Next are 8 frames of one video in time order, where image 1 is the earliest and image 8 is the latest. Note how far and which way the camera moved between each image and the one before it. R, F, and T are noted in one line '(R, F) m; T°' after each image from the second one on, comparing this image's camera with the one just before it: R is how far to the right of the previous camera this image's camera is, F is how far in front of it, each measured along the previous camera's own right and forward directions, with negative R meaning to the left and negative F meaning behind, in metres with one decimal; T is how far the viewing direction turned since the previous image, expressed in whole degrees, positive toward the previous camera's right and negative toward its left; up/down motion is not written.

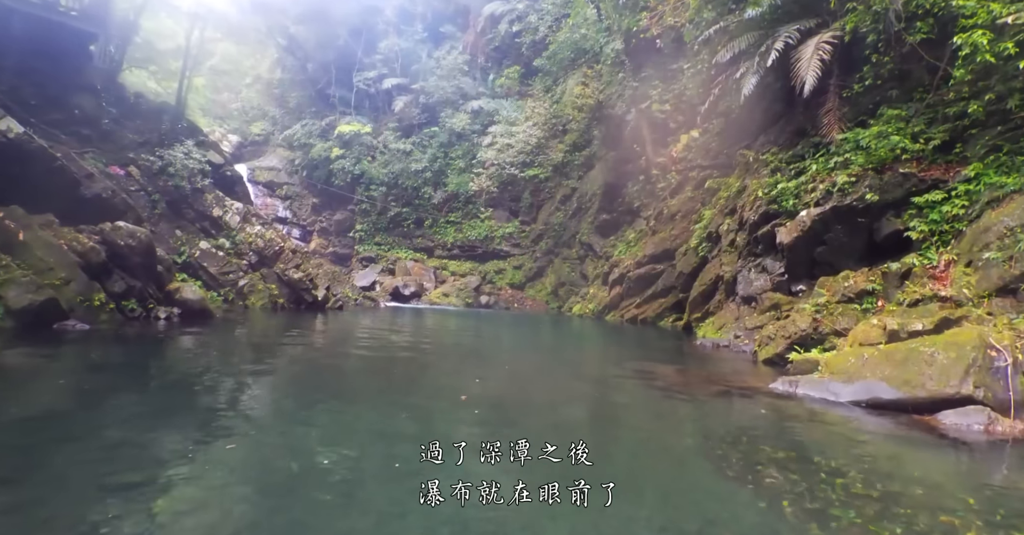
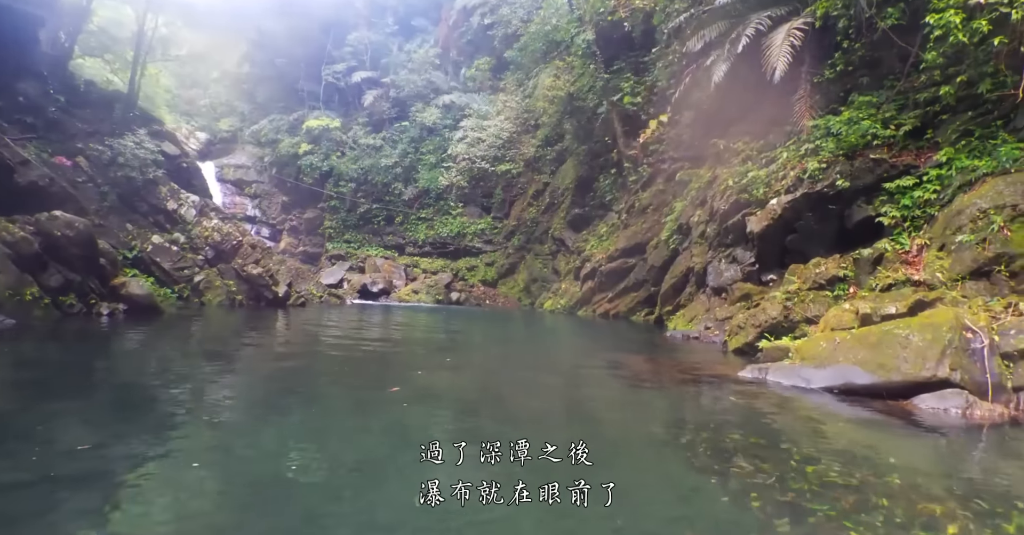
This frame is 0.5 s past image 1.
(+0.3, +0.5) m; +2°
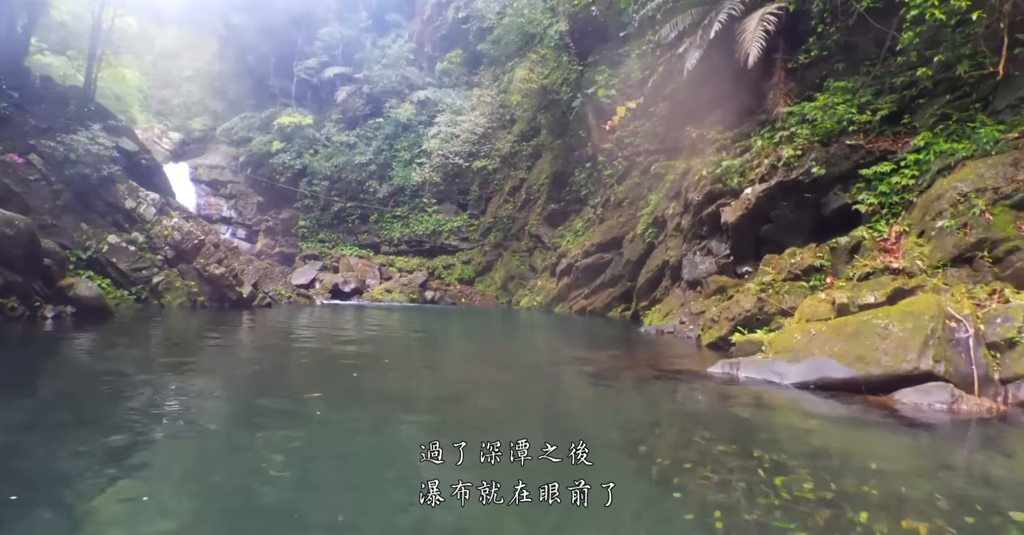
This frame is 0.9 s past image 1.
(+0.3, +0.5) m; +2°
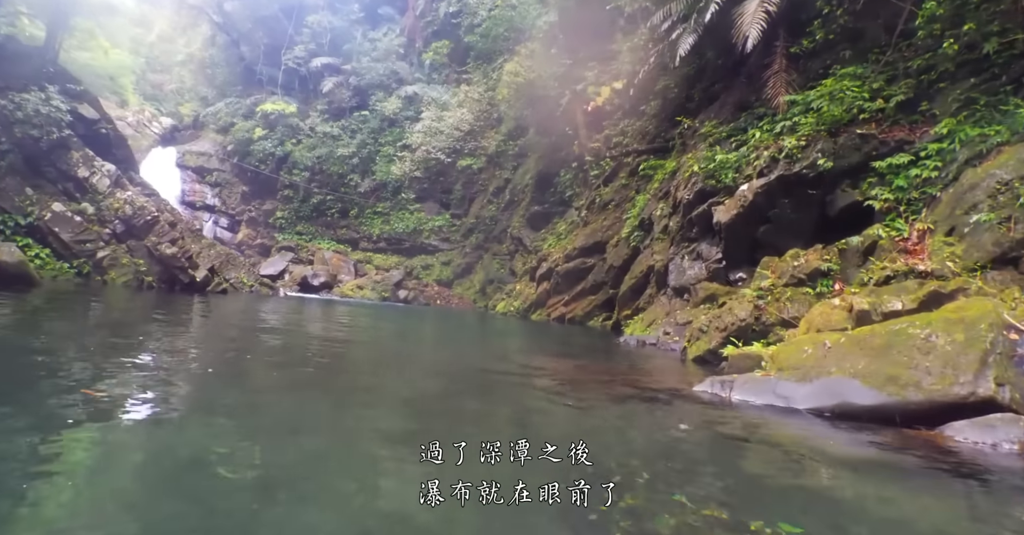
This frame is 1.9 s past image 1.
(+0.5, +1.2) m; +1°
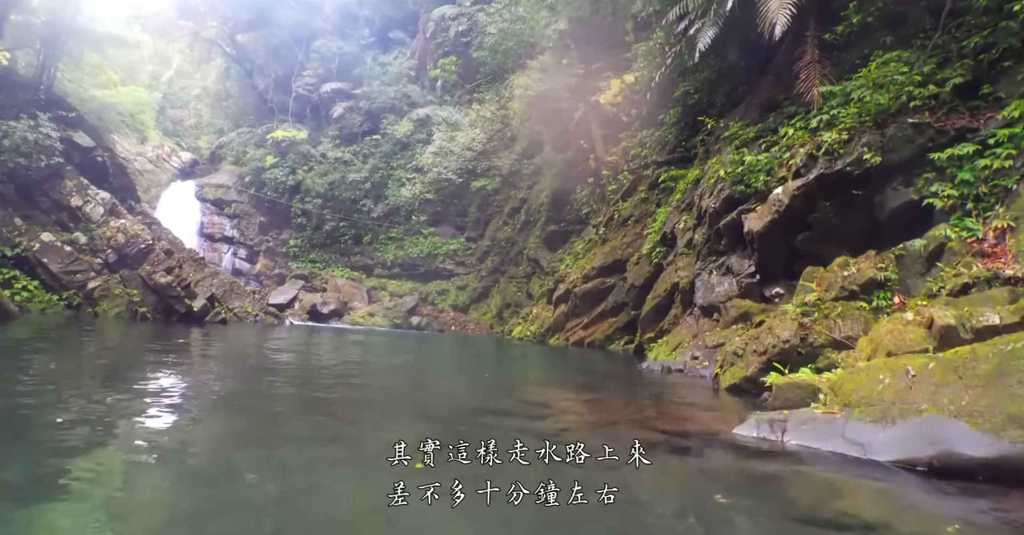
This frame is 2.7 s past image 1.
(+0.3, +0.9) m; -2°
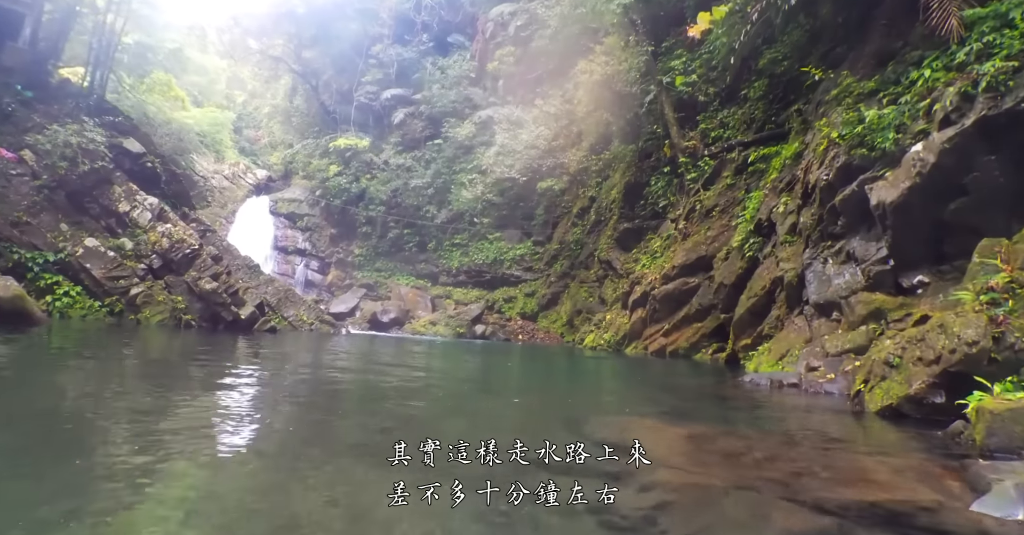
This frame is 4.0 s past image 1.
(+0.1, +1.4) m; -8°
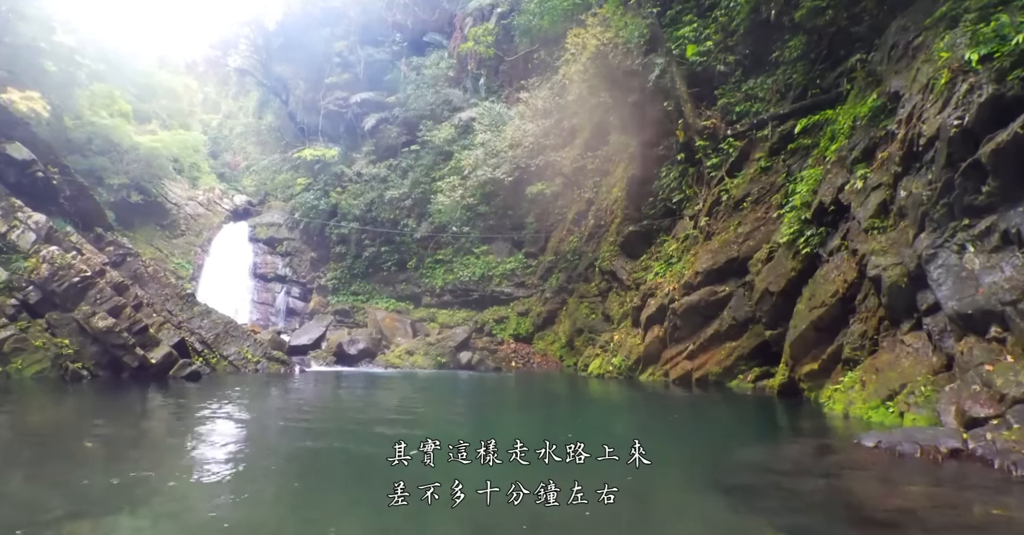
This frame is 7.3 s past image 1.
(+0.2, +2.7) m; +1°
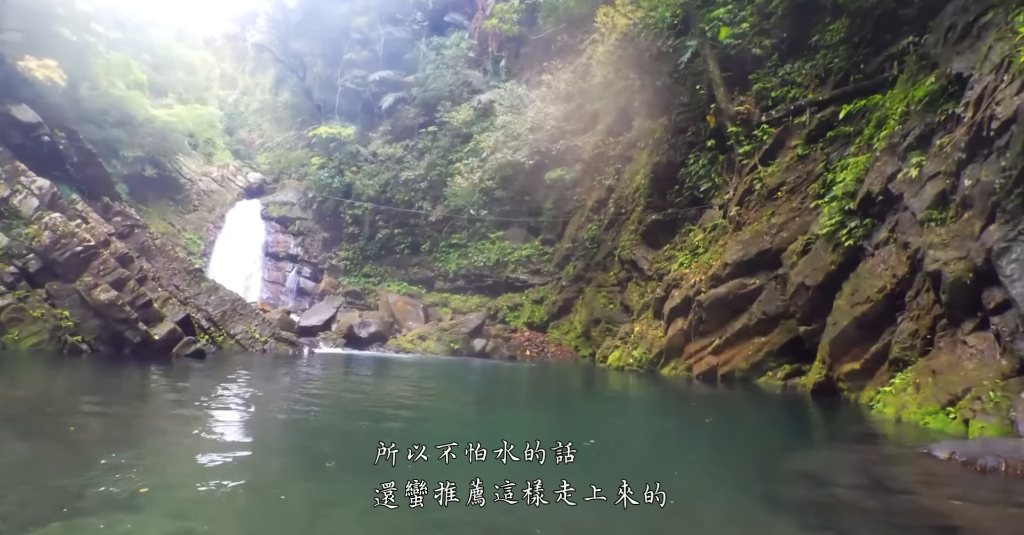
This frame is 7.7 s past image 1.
(-0.2, +0.4) m; -1°
